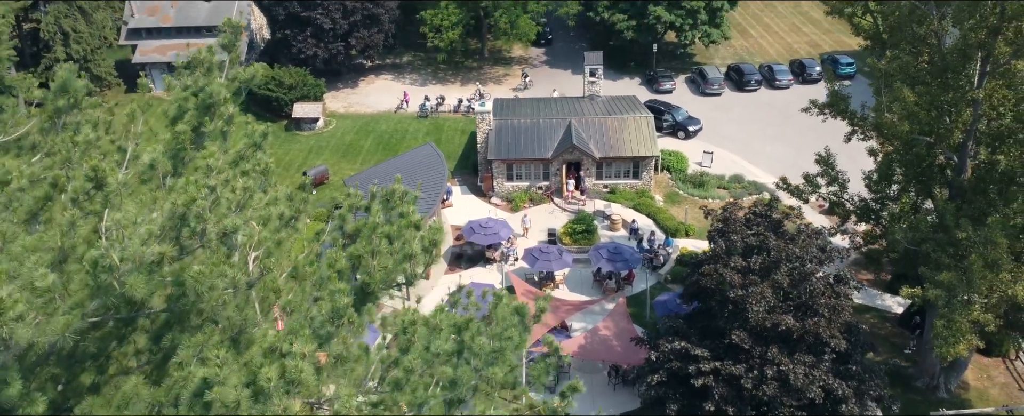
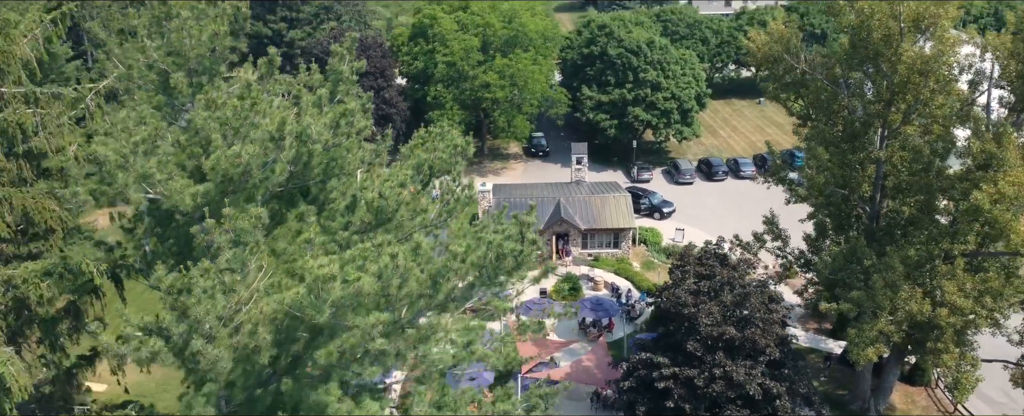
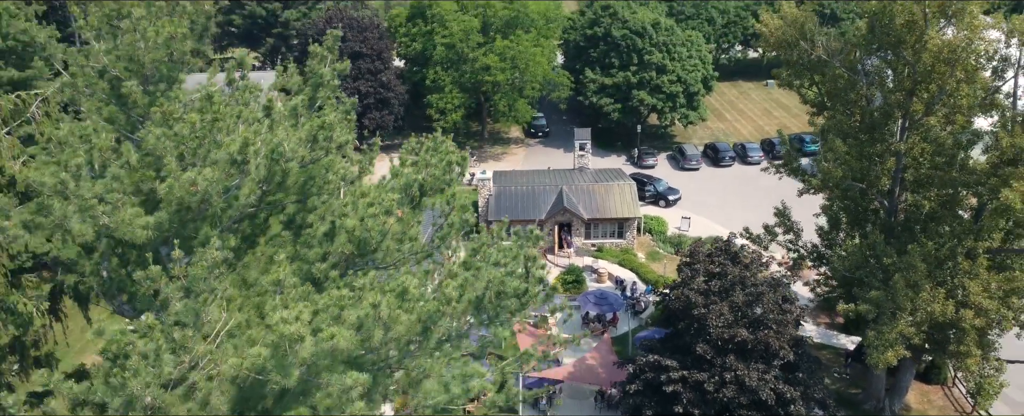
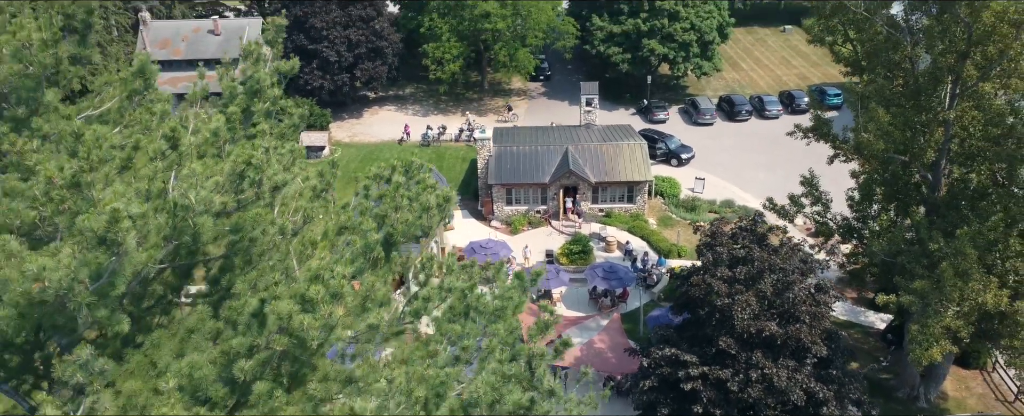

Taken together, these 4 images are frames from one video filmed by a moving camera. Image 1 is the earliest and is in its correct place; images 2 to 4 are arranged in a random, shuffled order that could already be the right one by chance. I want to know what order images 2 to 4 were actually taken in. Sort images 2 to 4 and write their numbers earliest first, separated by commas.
4, 3, 2
